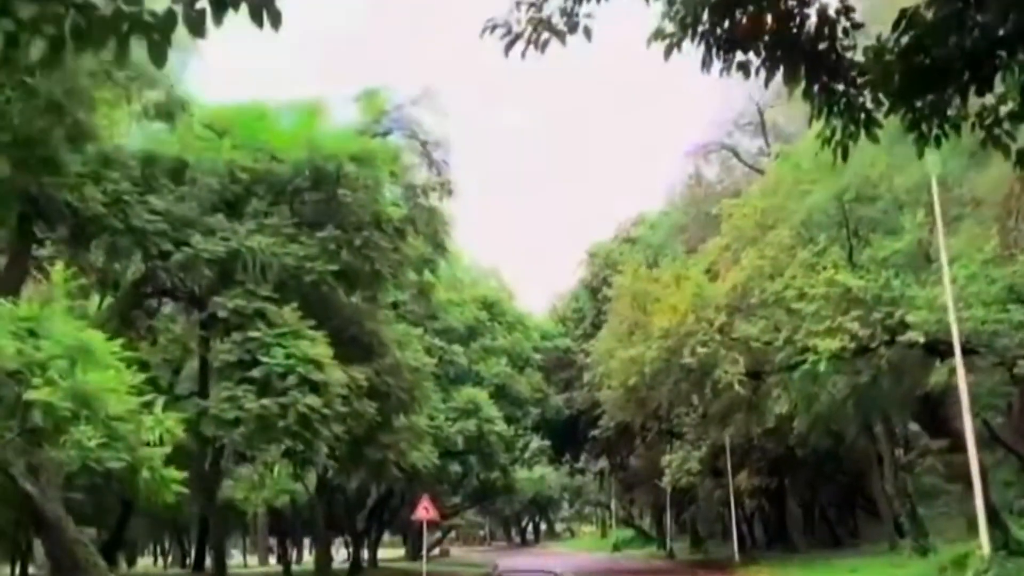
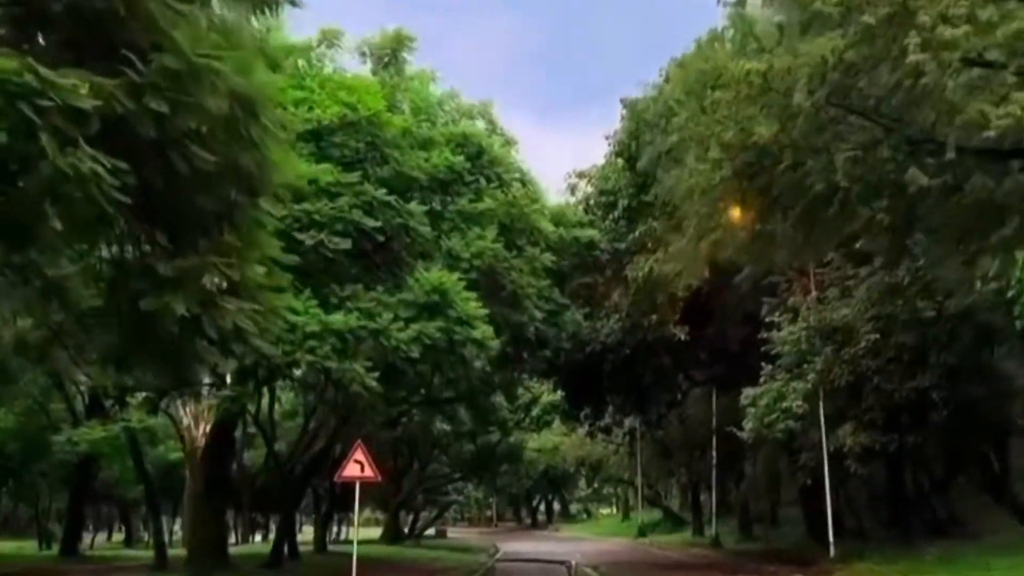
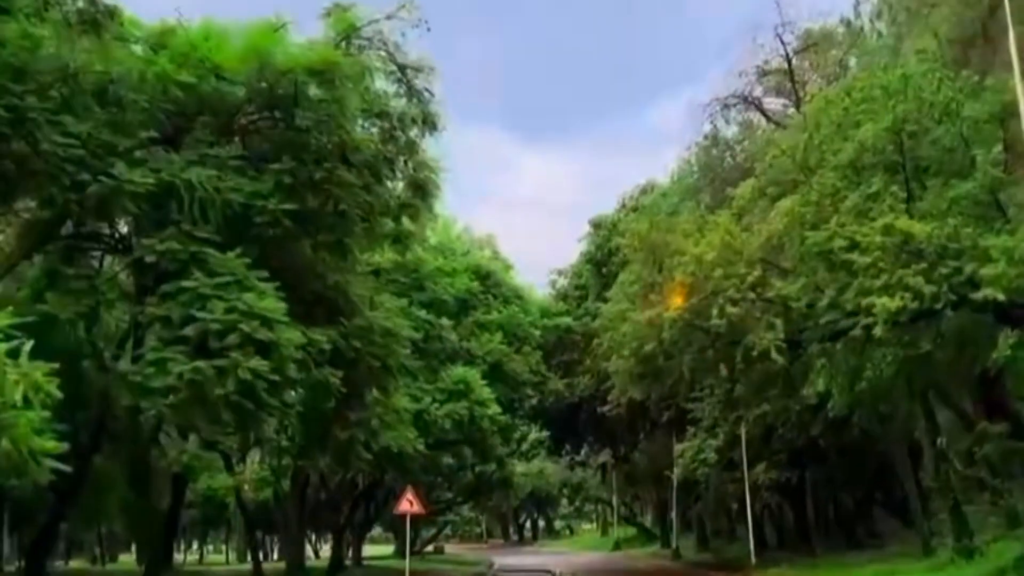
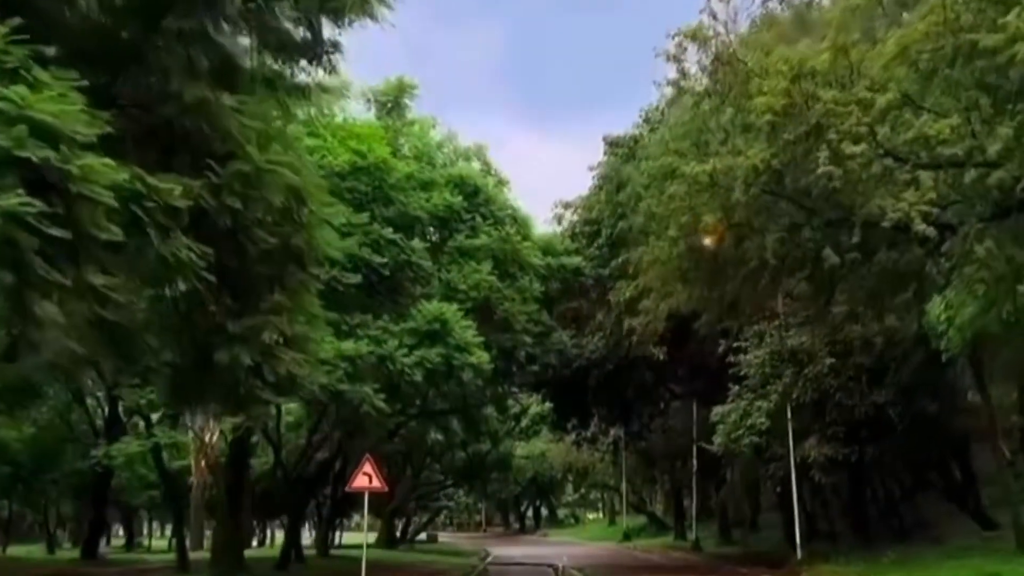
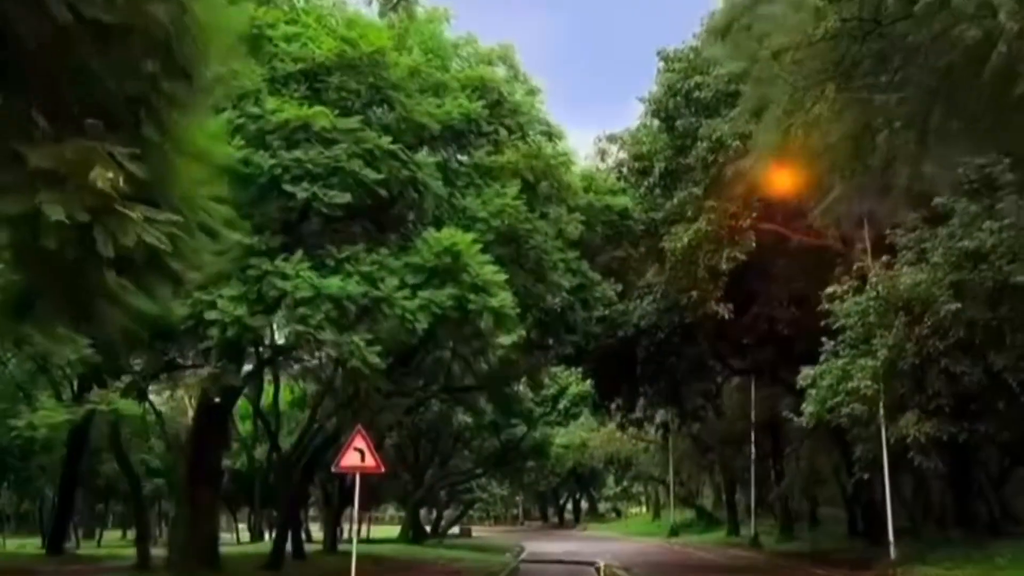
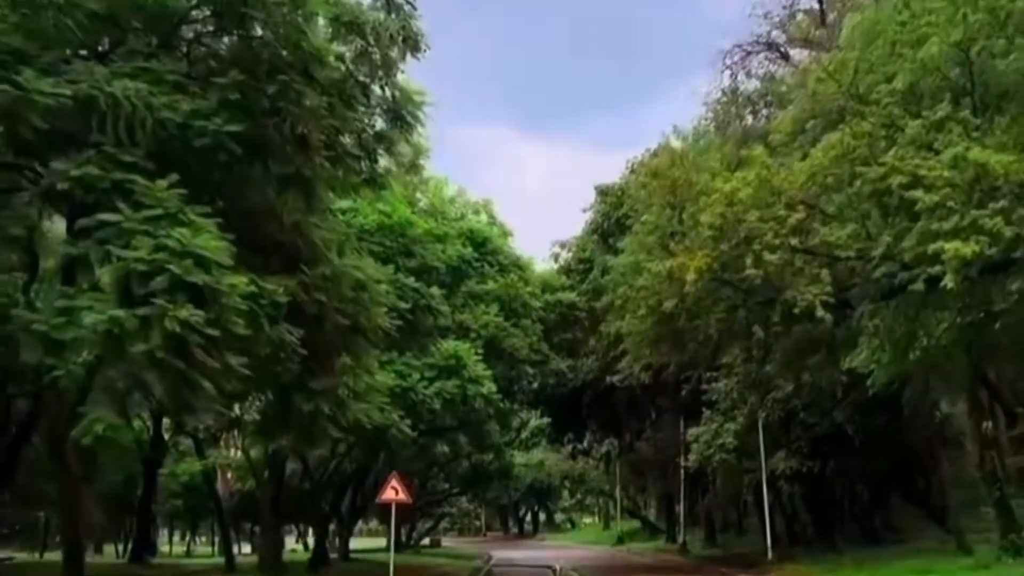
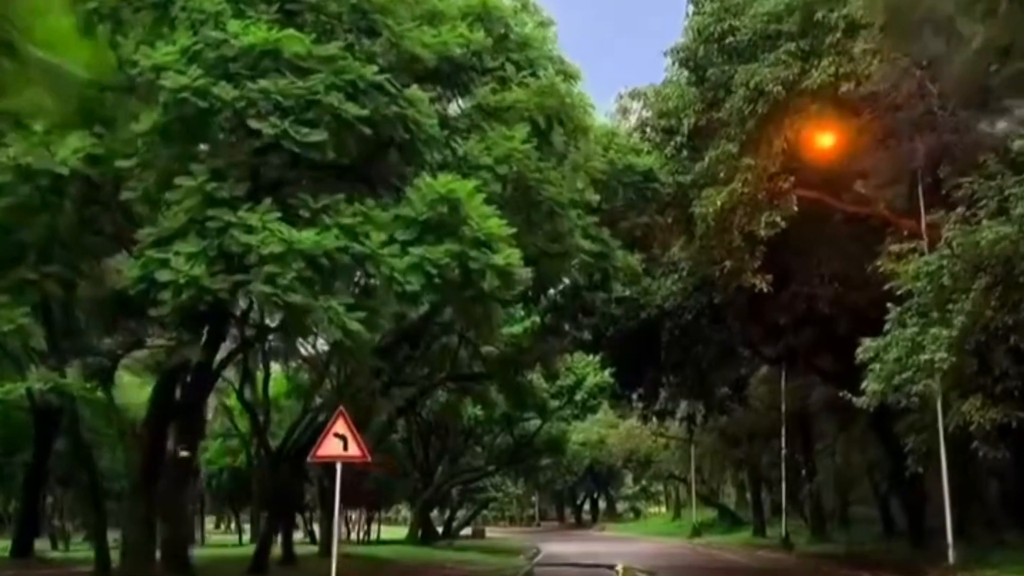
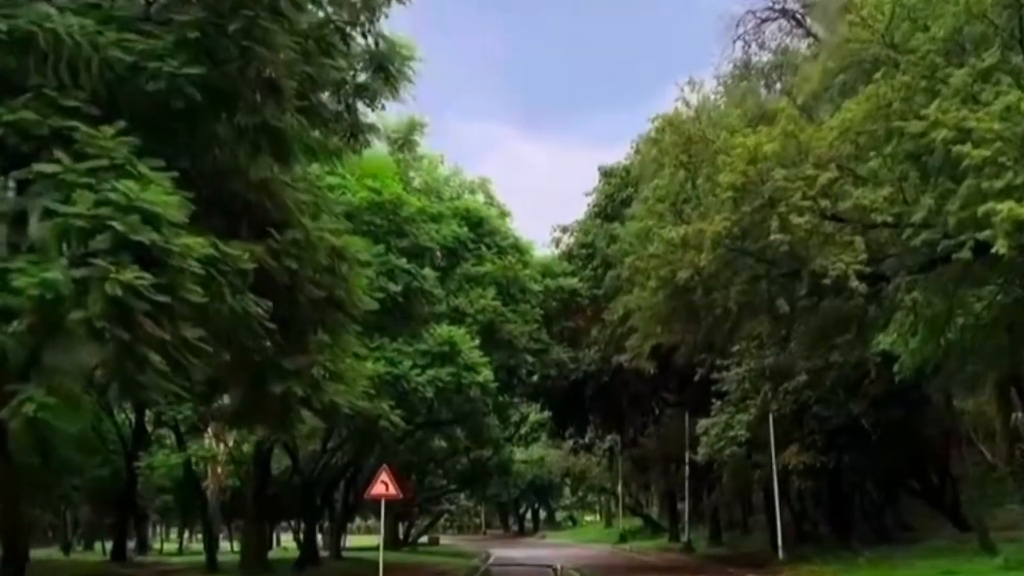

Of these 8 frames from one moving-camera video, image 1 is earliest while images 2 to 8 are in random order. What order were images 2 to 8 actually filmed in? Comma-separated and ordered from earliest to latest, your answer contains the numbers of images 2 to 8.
3, 6, 8, 4, 2, 5, 7
